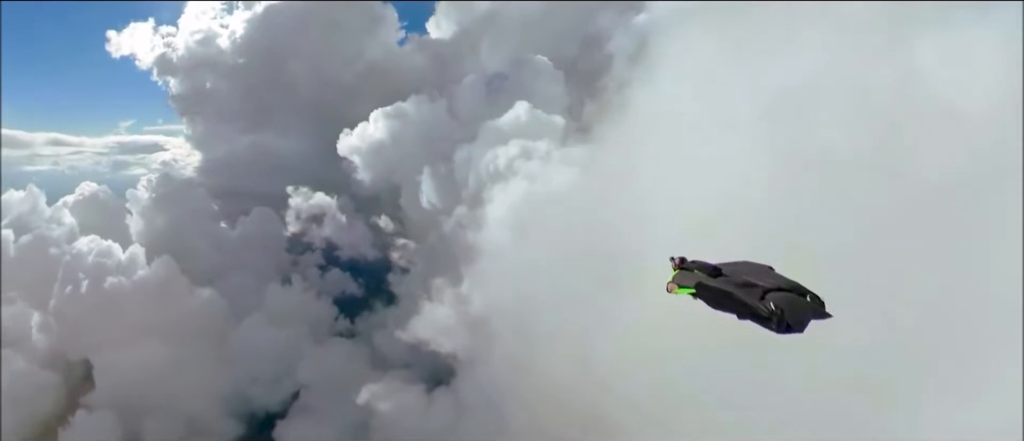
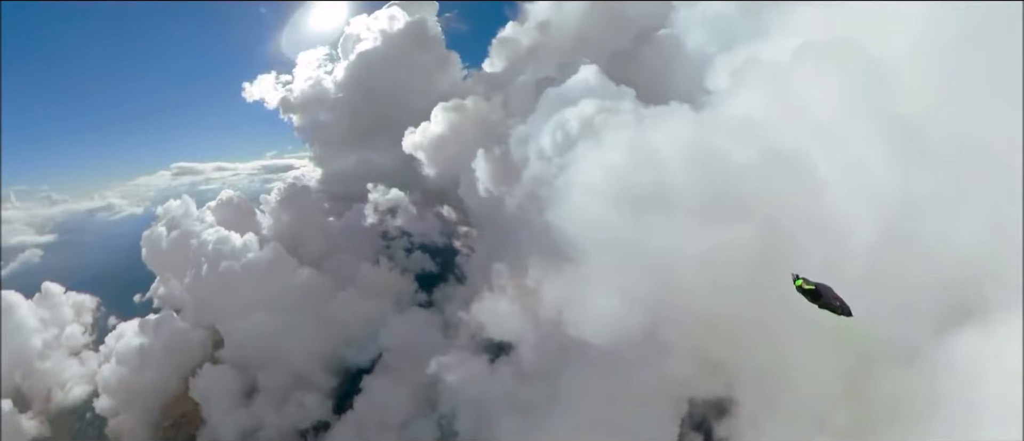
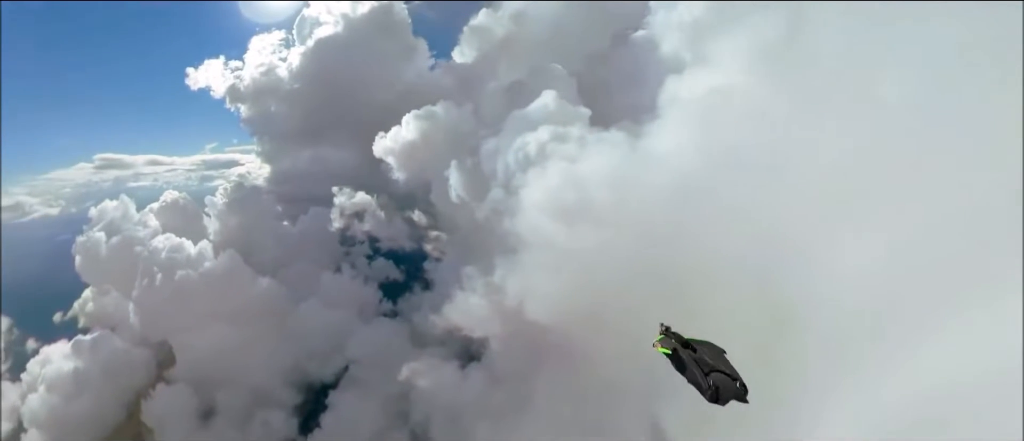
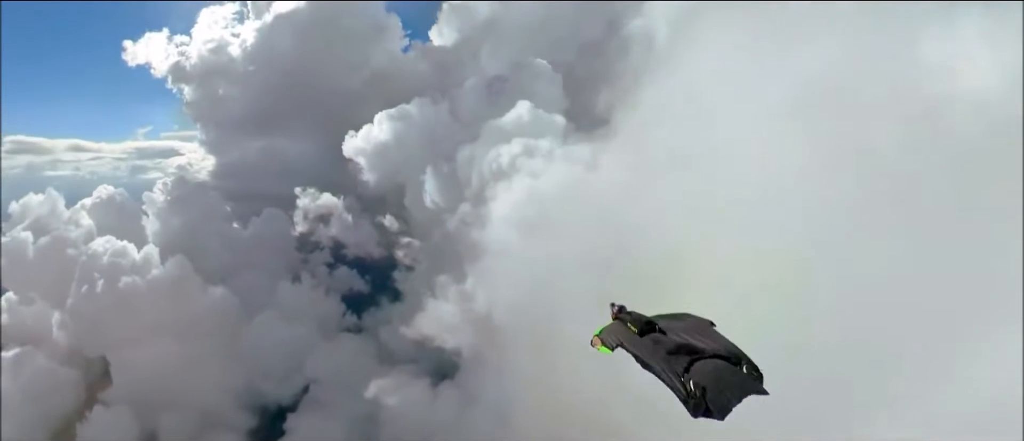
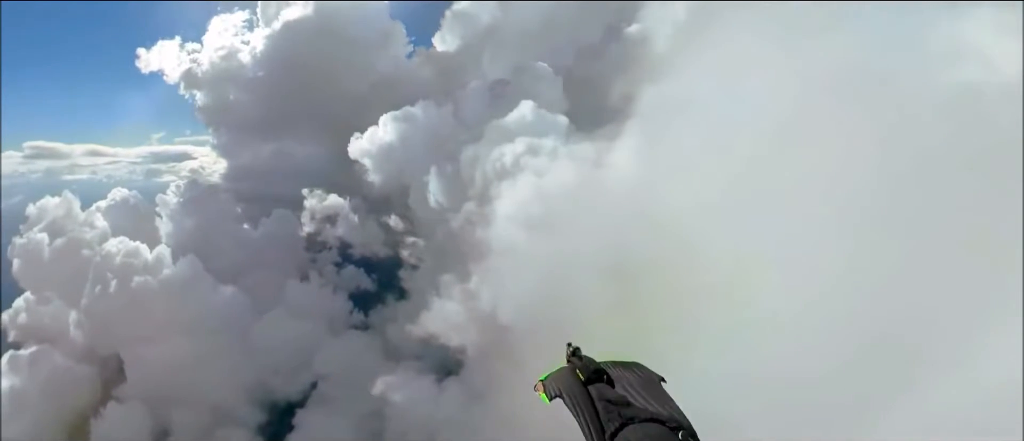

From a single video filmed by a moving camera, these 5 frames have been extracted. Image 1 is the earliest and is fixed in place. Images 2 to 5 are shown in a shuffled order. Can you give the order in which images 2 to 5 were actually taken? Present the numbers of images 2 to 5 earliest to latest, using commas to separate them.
4, 5, 3, 2
